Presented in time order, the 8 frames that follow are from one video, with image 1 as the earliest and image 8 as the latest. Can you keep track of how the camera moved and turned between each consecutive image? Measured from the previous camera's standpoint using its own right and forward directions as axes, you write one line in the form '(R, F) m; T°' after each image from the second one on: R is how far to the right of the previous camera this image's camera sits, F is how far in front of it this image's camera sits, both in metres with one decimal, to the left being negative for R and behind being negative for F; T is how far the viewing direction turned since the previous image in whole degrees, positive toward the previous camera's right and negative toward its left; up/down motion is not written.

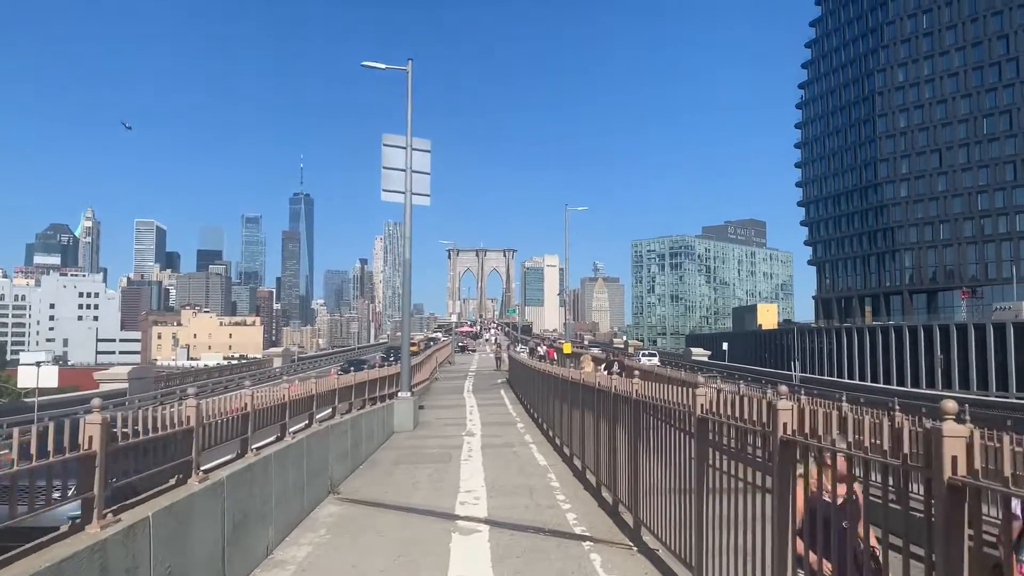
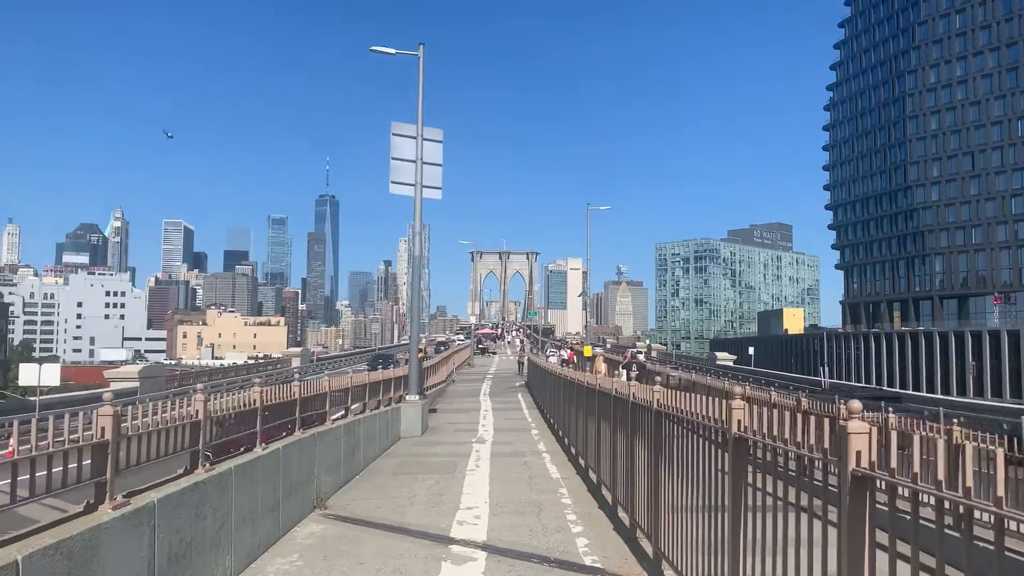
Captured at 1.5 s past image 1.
(+0.2, +1.0) m; -2°
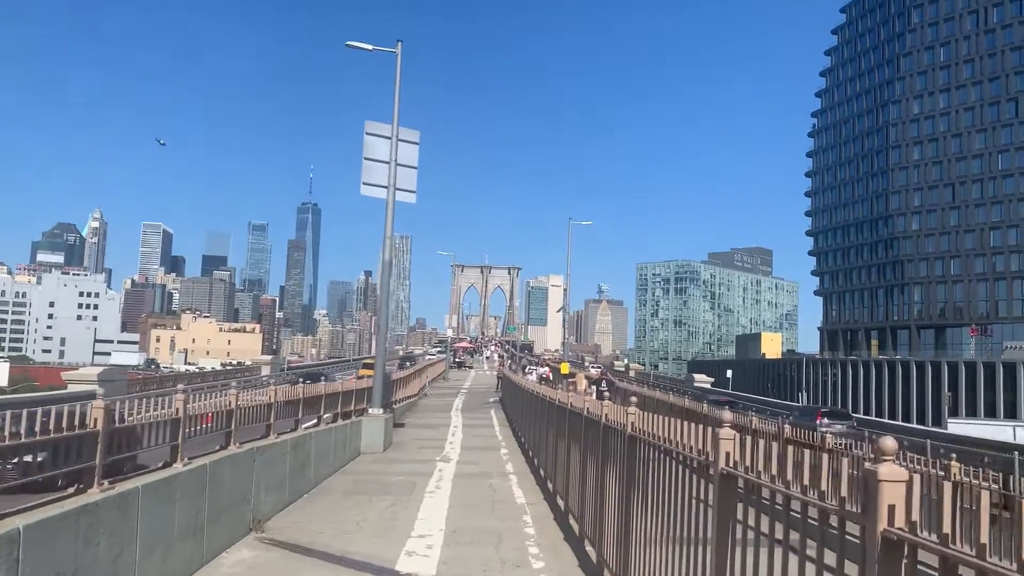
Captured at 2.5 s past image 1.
(+0.2, +0.7) m; +1°
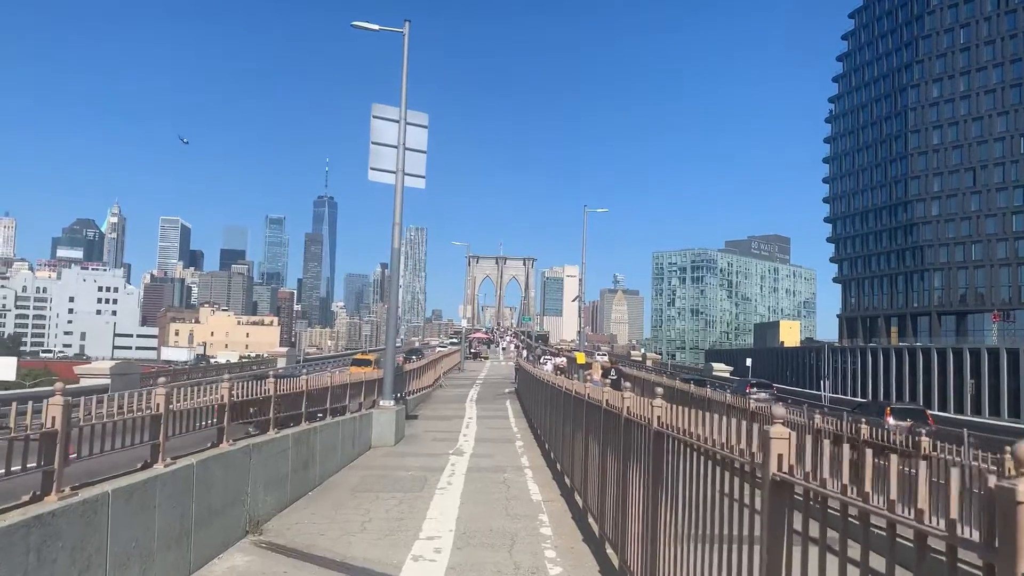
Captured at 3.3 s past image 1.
(0.0, +0.6) m; -1°
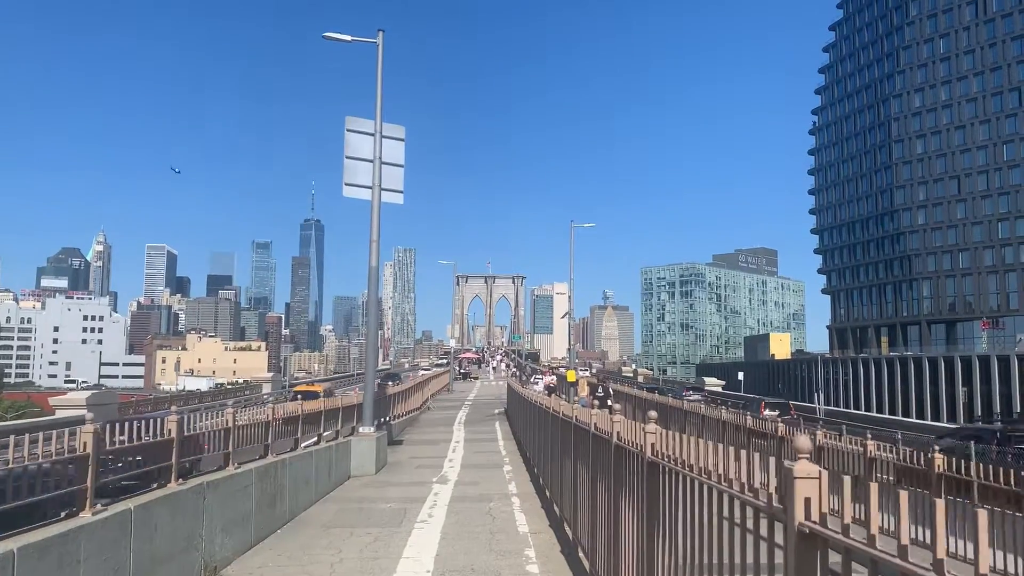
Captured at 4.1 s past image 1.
(+0.1, +0.6) m; +1°
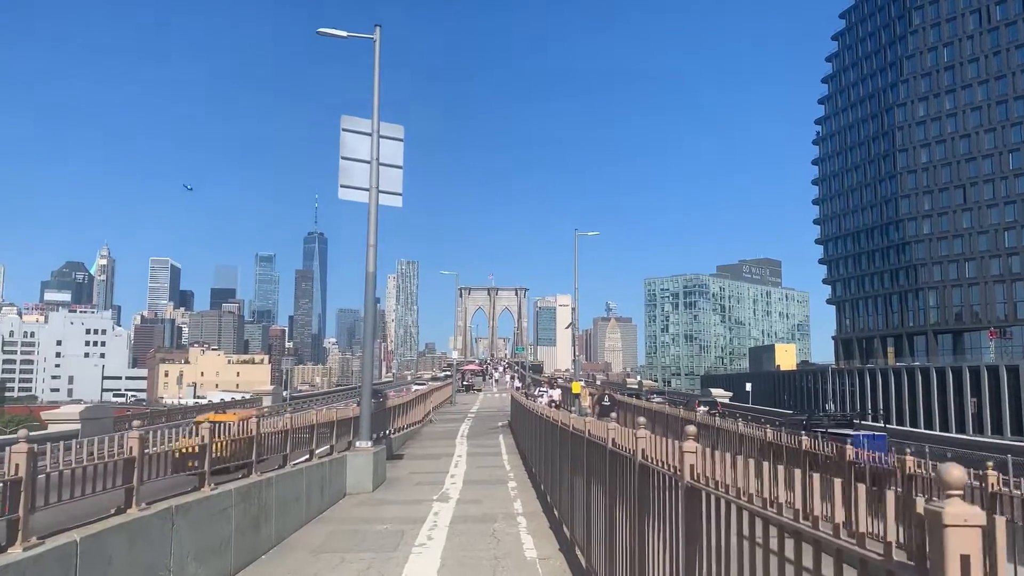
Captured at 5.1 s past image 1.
(0.0, +0.8) m; 0°
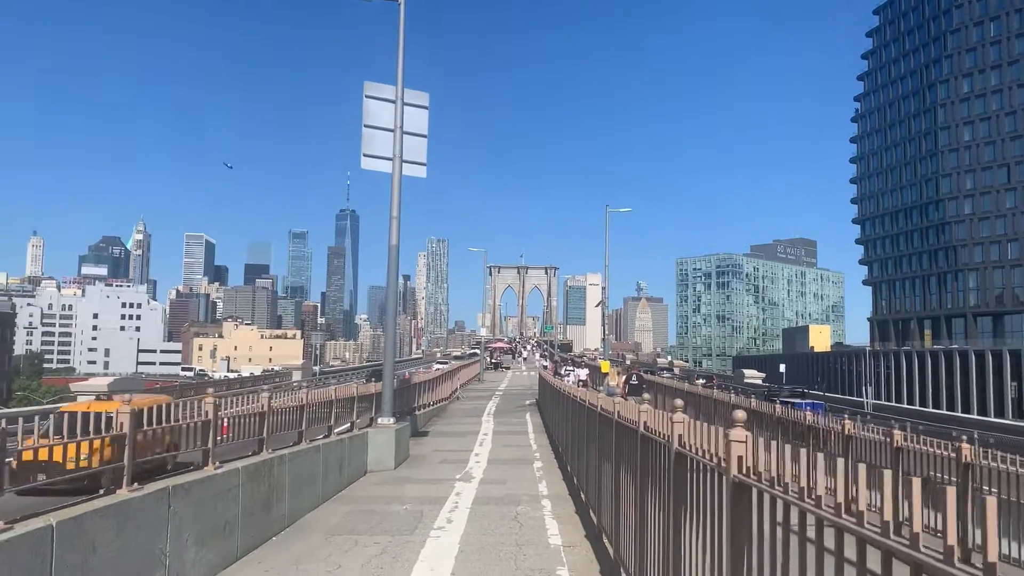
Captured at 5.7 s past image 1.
(0.0, +0.5) m; -2°
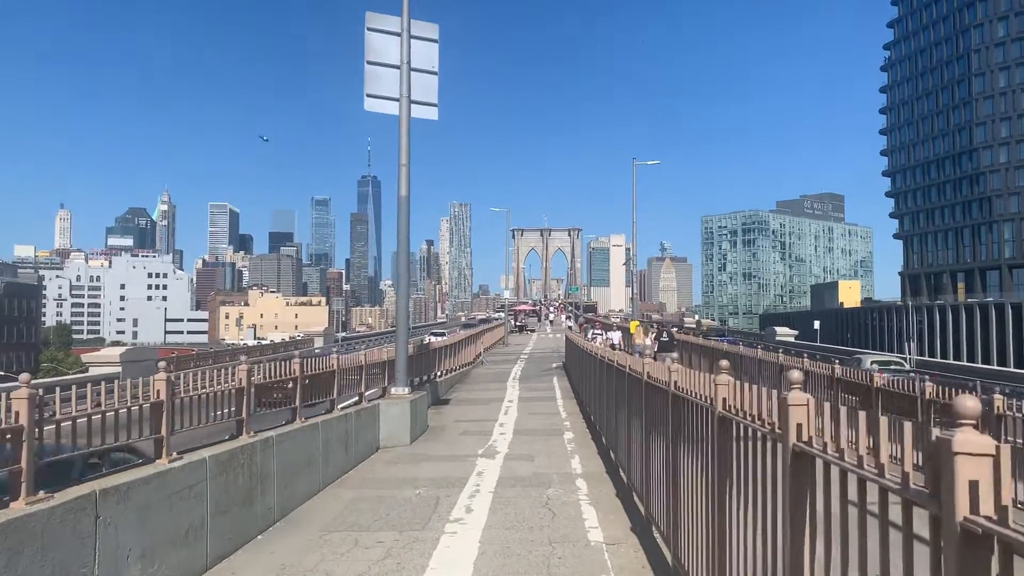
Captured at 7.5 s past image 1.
(0.0, +1.5) m; -2°
